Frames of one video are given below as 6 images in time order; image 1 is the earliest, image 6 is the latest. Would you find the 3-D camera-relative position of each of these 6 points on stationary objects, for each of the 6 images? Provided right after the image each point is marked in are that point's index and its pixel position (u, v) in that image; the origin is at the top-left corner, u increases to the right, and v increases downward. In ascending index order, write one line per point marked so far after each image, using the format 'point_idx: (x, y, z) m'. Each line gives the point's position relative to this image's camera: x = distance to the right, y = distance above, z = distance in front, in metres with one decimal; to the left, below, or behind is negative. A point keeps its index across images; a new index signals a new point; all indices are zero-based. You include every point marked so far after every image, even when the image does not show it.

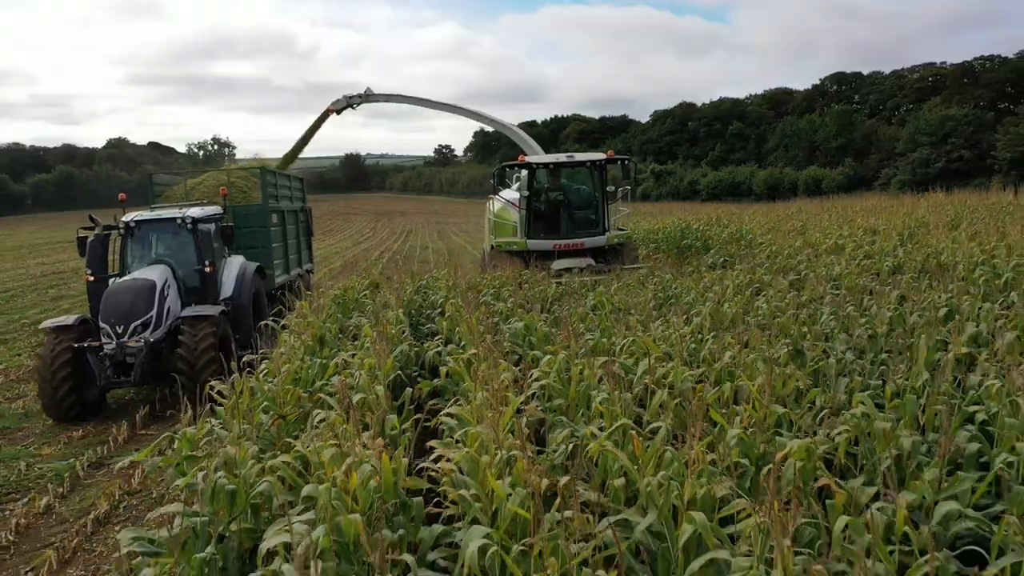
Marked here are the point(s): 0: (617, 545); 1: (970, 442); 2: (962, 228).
0: (+0.3, -0.6, +2.0) m
1: (+1.5, -0.5, +2.8) m
2: (+4.7, +0.6, +8.3) m
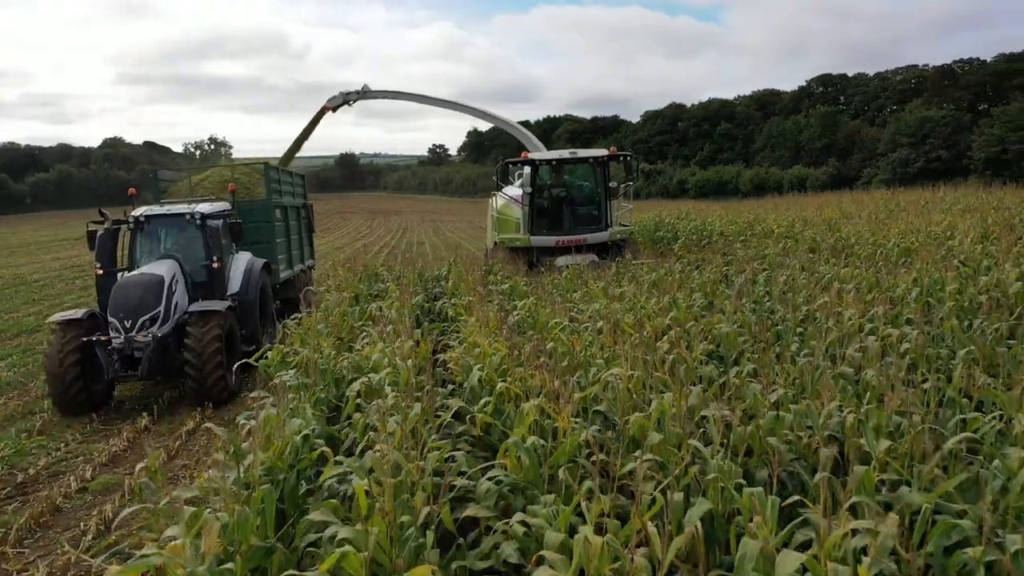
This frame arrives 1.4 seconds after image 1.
0: (+0.2, -0.3, +3.6) m
1: (+1.5, -0.3, +4.5) m
2: (+4.5, +0.8, +9.9) m
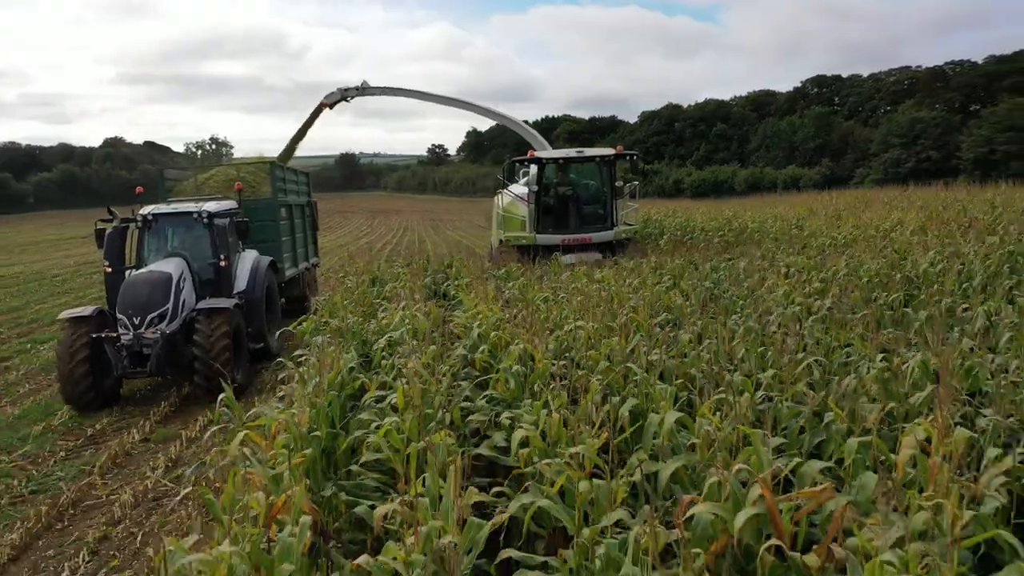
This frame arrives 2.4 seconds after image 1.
0: (+0.1, -0.2, +4.6) m
1: (+1.4, -0.1, +5.5) m
2: (+4.5, +1.0, +11.0) m
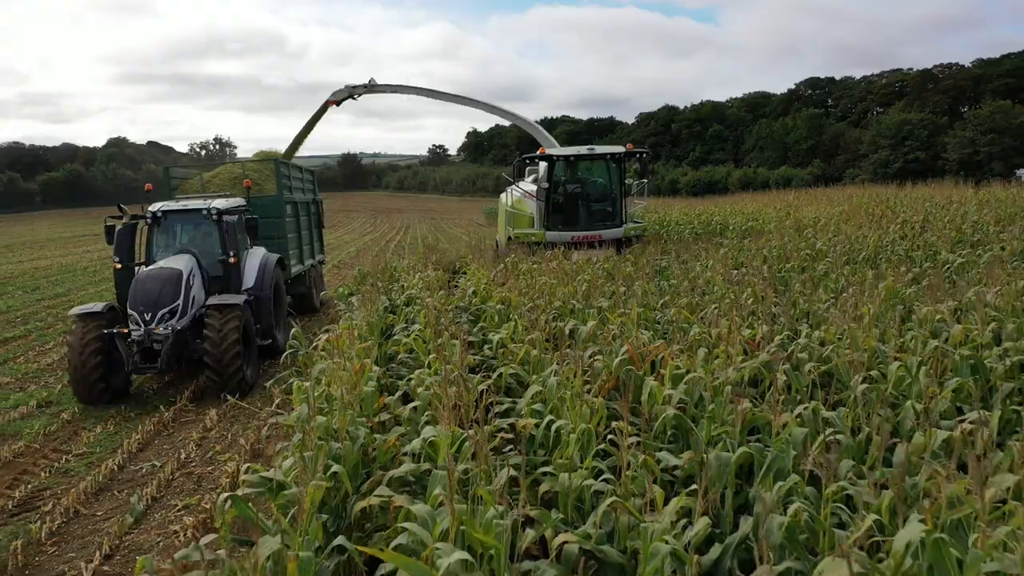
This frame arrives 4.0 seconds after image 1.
0: (+0.1, 0.0, +6.3) m
1: (+1.3, +0.1, +7.2) m
2: (+4.4, +1.2, +12.6) m
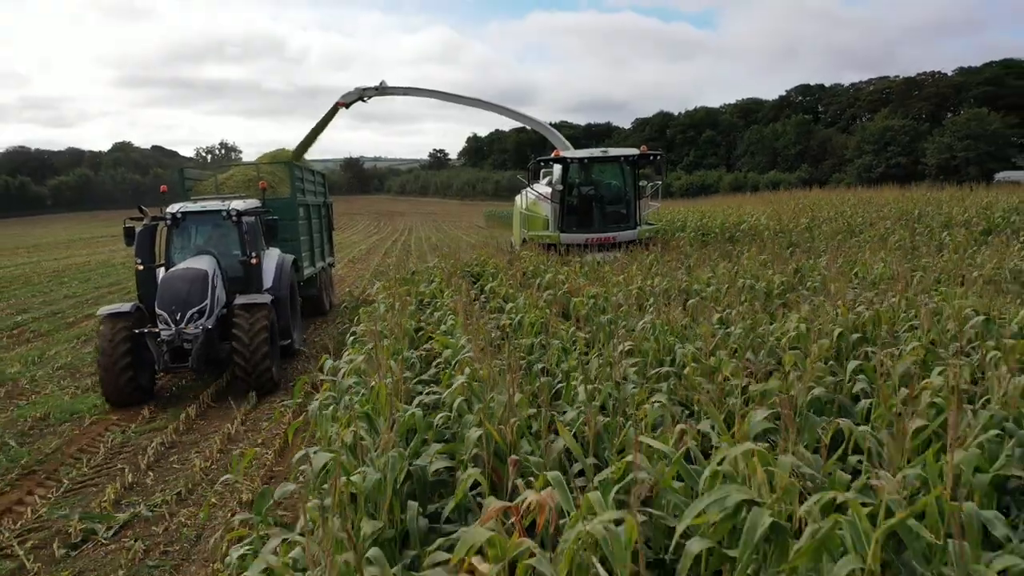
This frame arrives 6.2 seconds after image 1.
0: (-0.1, +0.3, +8.7) m
1: (+1.2, +0.4, +9.6) m
2: (+4.3, +1.4, +15.1) m
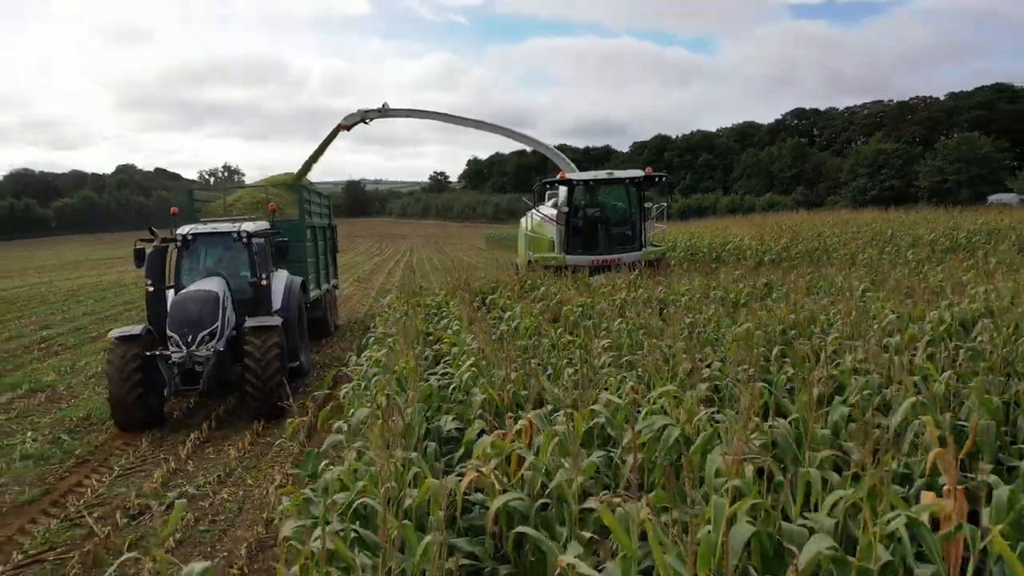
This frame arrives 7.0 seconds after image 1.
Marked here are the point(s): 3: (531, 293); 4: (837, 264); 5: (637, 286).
0: (-0.1, +0.1, +9.5) m
1: (+1.2, +0.2, +10.4) m
2: (+4.3, +1.1, +15.9) m
3: (+0.1, -0.1, +7.9) m
4: (+3.5, +0.3, +9.3) m
5: (+1.2, 0.0, +8.0) m
